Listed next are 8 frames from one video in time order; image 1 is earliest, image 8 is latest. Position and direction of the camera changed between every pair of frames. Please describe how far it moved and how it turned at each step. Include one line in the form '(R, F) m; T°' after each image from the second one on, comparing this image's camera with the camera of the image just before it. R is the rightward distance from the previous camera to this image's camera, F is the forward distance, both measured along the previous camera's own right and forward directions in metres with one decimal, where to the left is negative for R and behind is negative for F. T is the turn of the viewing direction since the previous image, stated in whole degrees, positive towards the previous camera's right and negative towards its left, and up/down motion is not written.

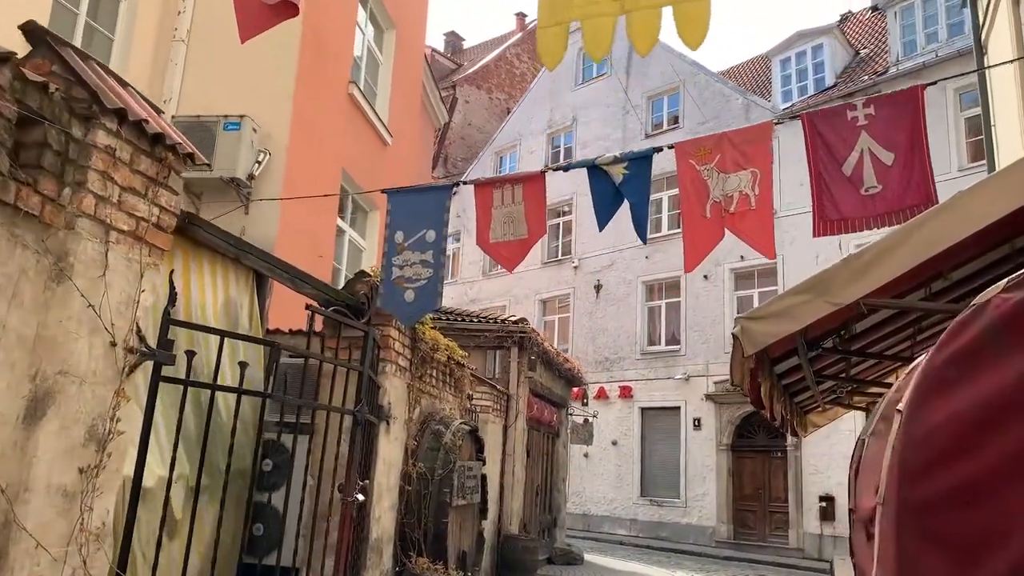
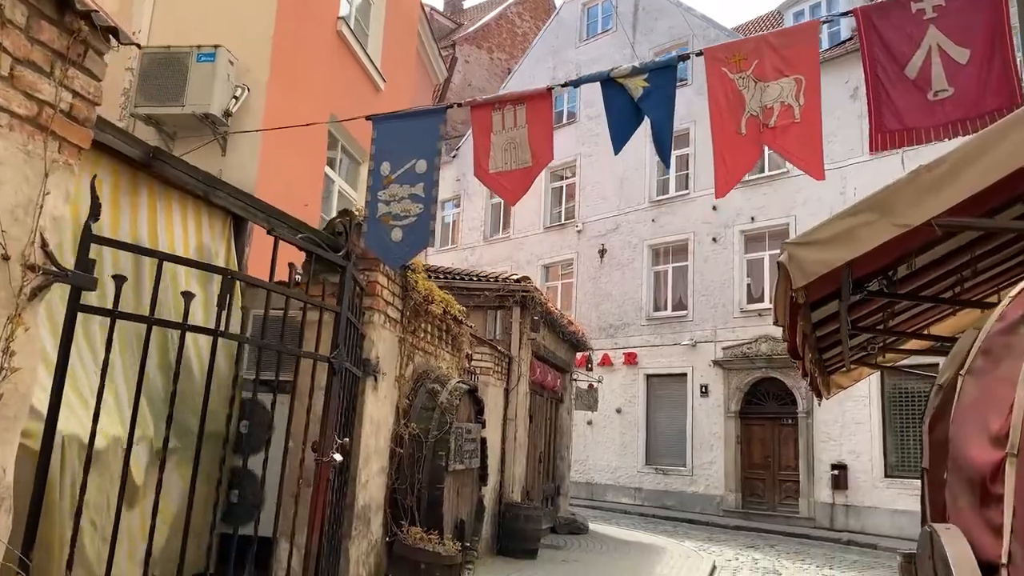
(0.0, +0.6) m; 0°
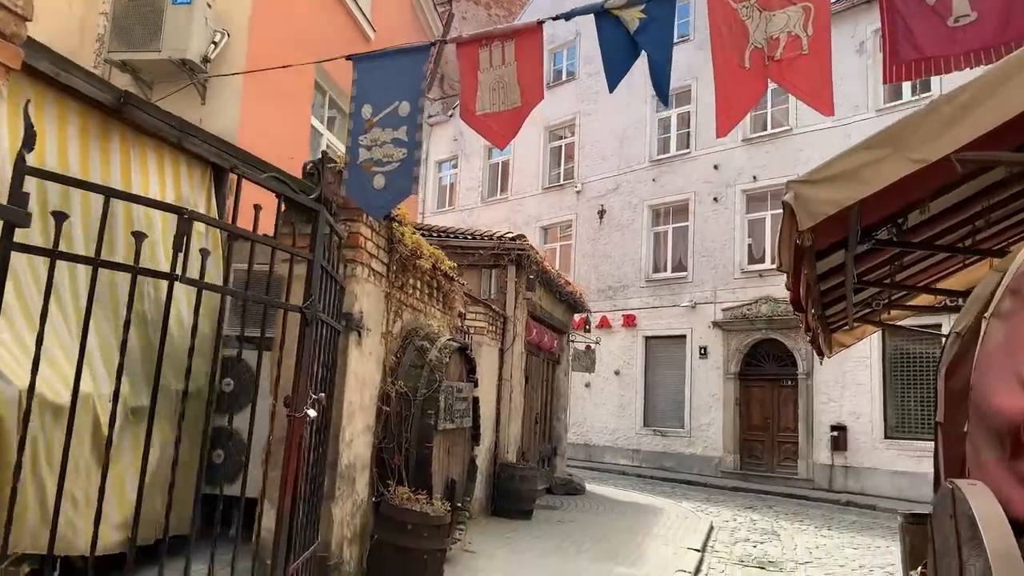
(+0.1, +0.2) m; 0°
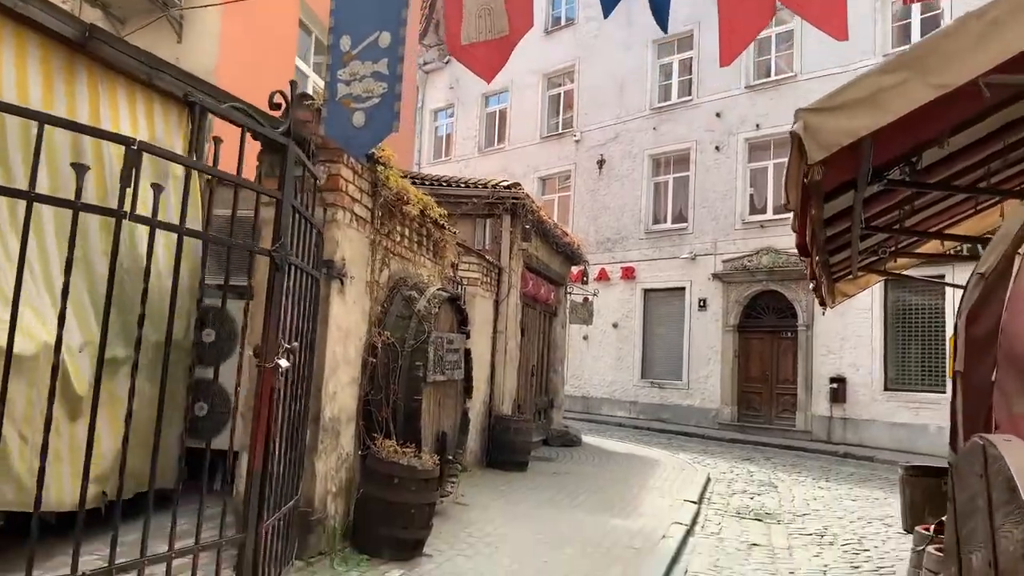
(+0.1, +0.2) m; 0°
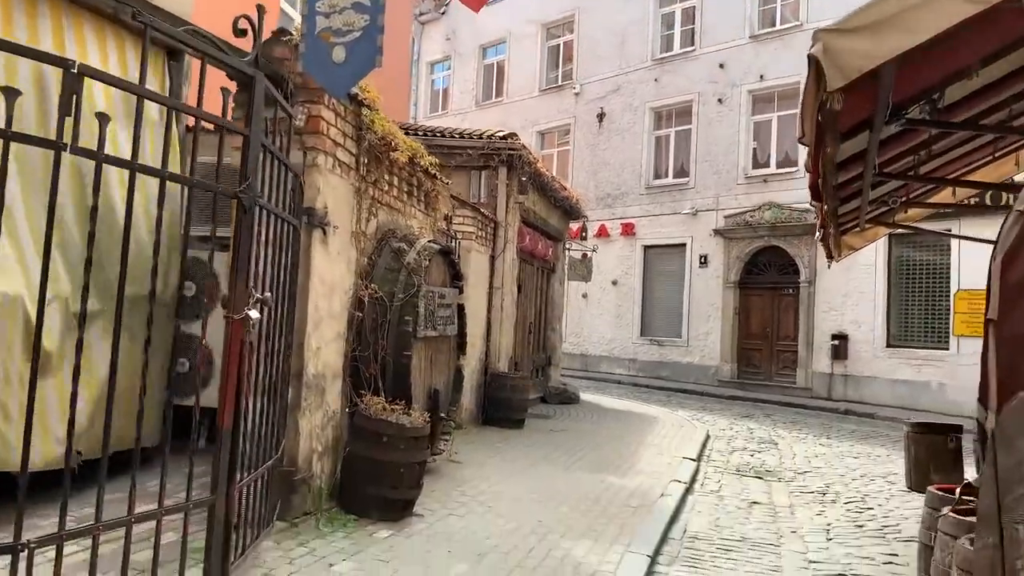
(0.0, +0.2) m; 0°
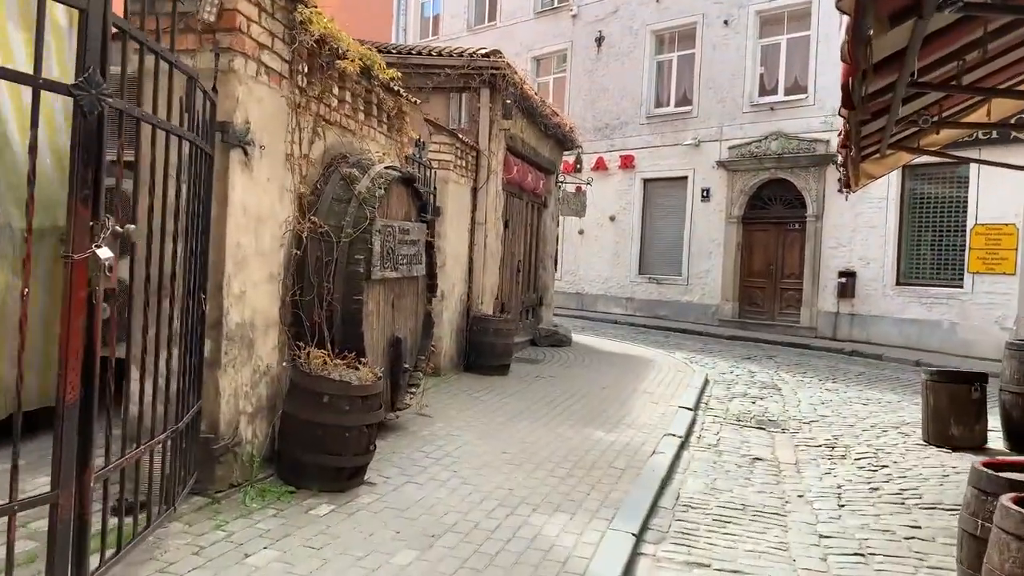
(+0.2, +0.7) m; 0°
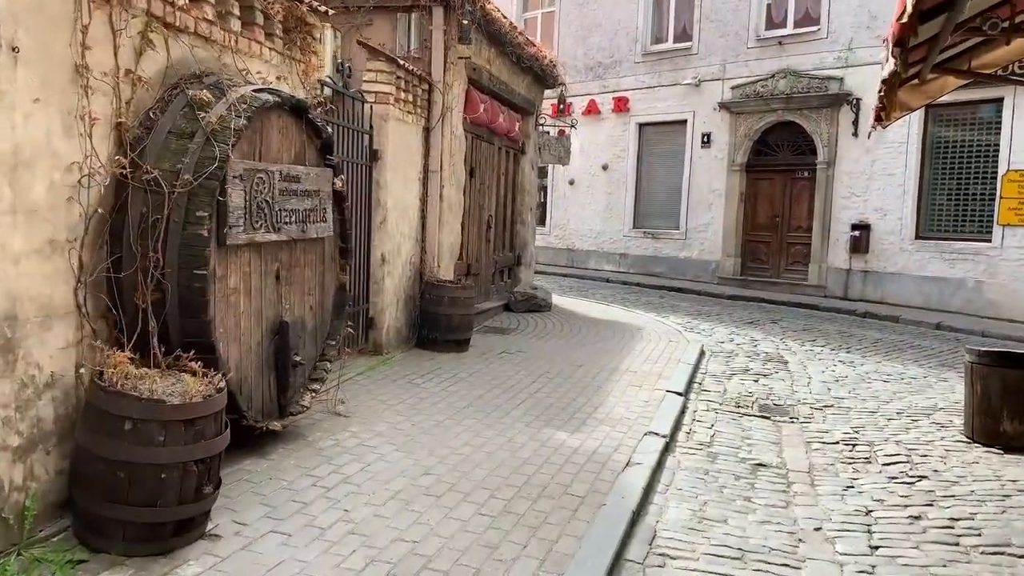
(+0.4, +1.3) m; 0°
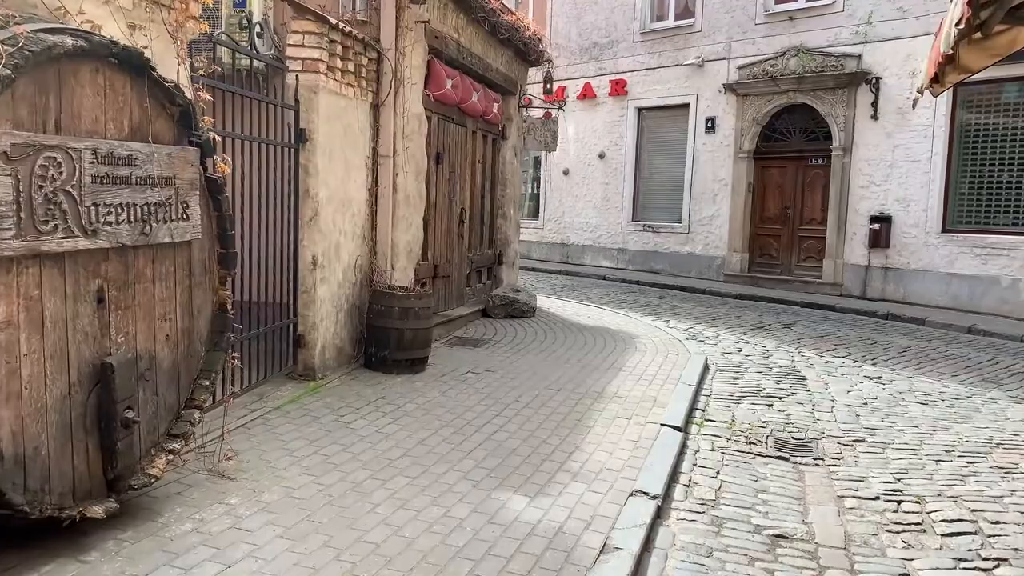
(+0.3, +1.1) m; 0°
